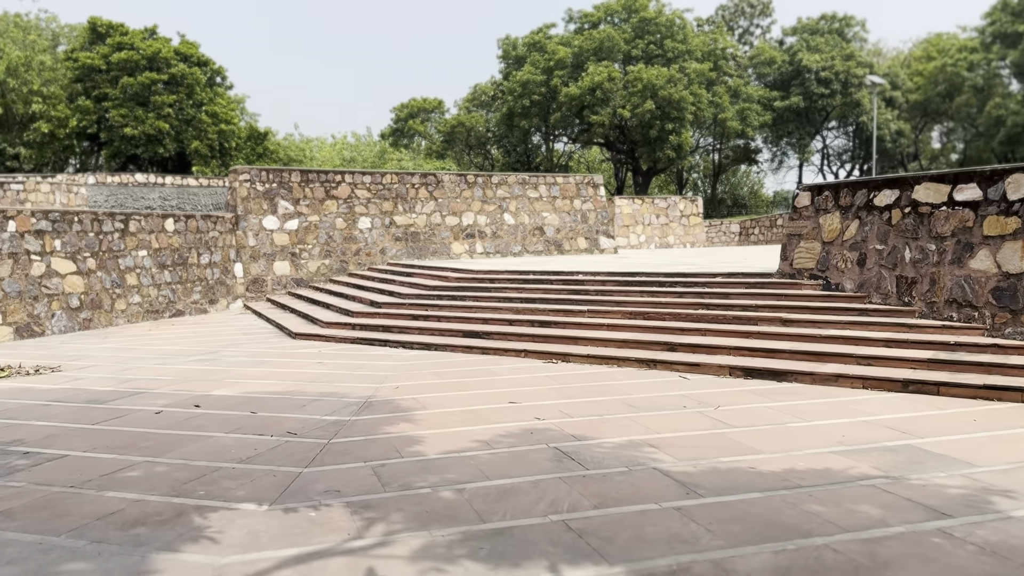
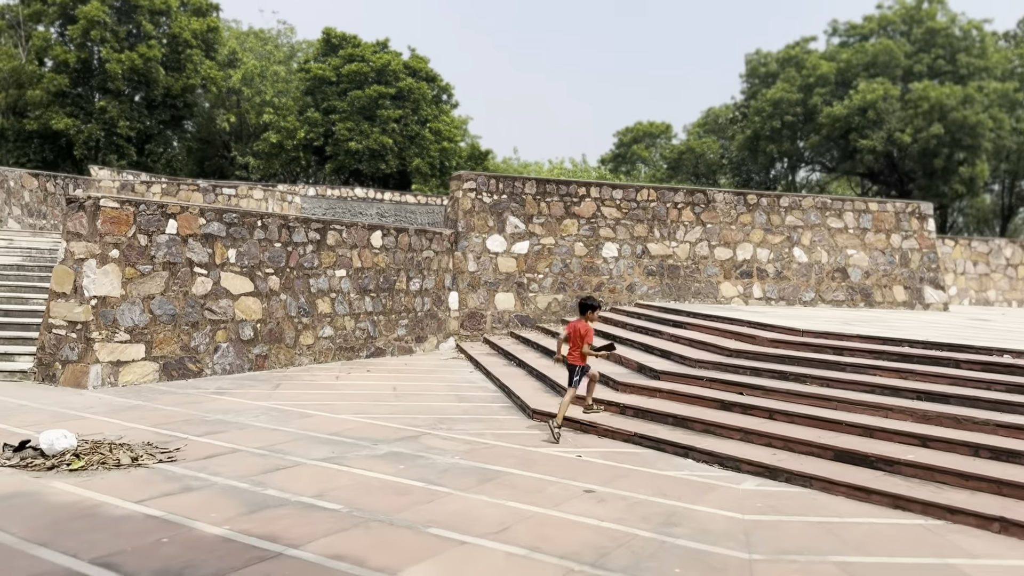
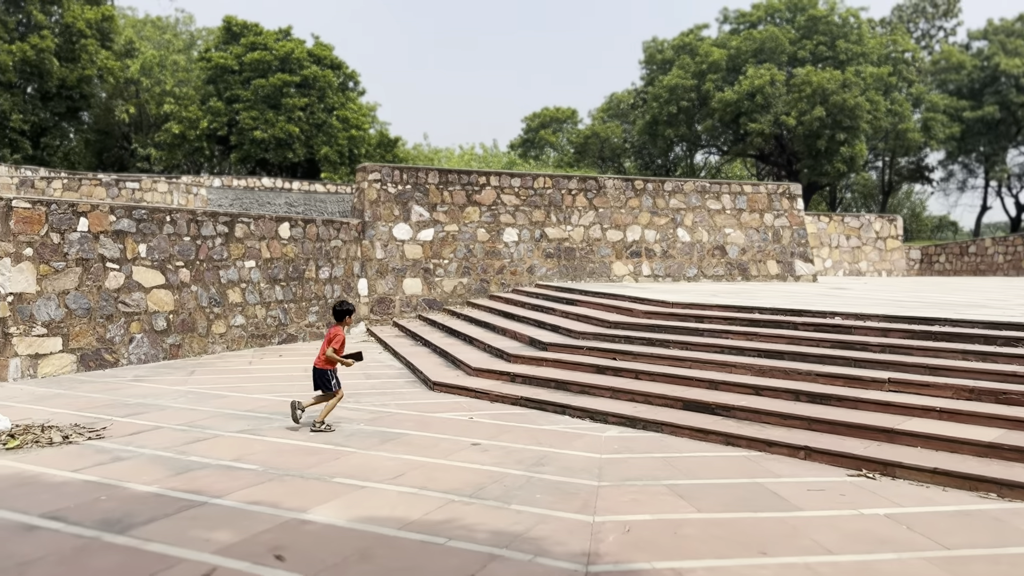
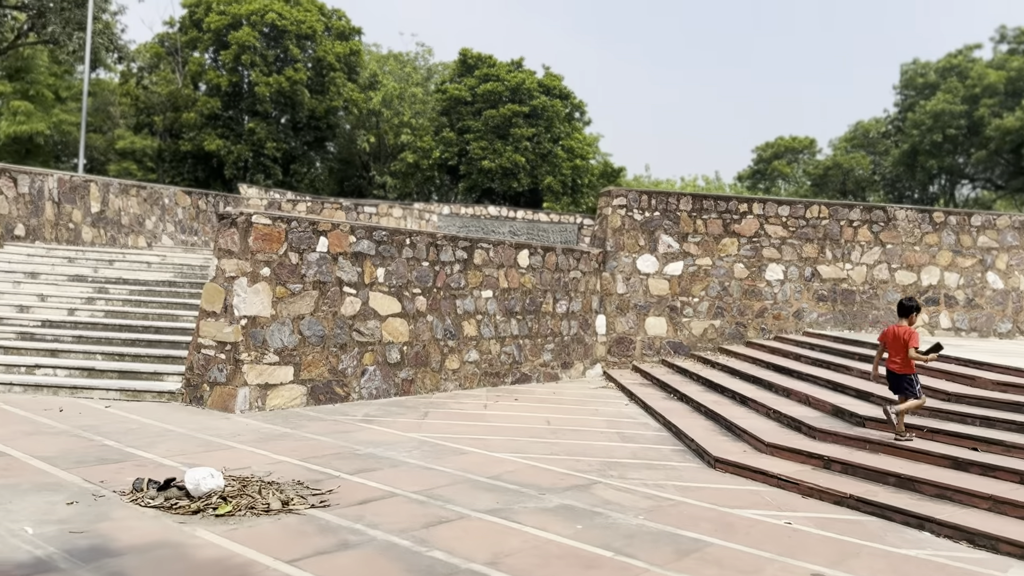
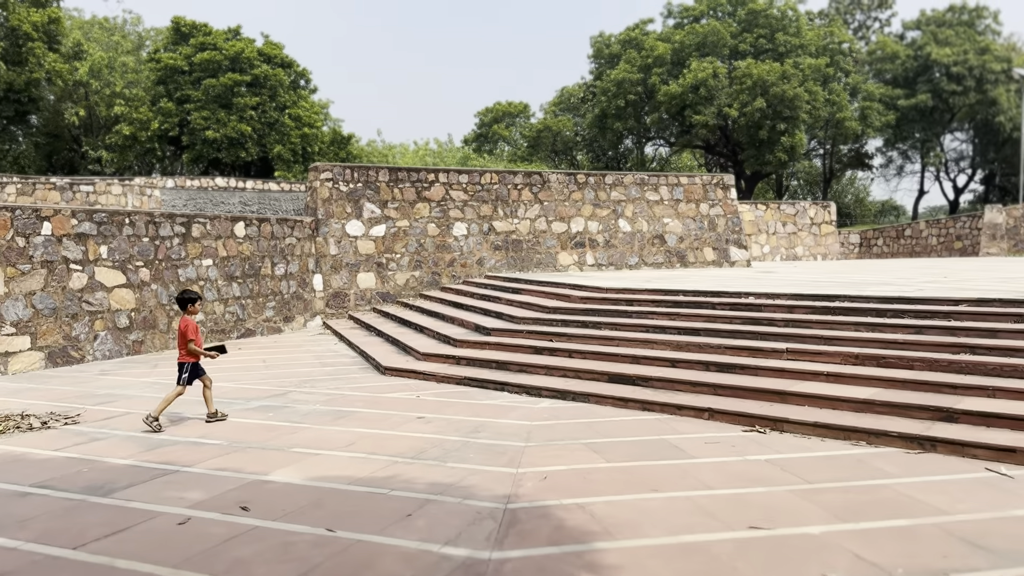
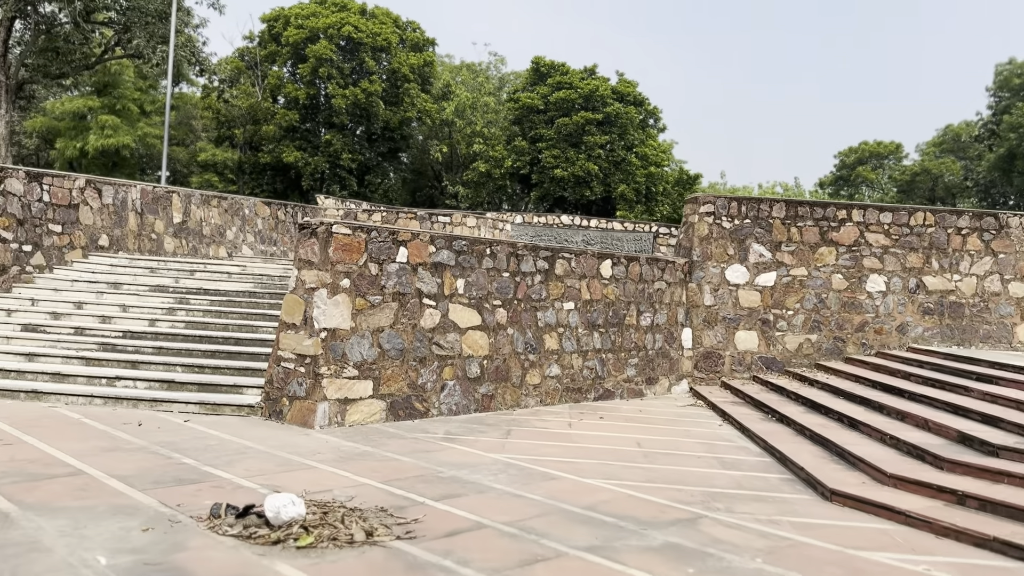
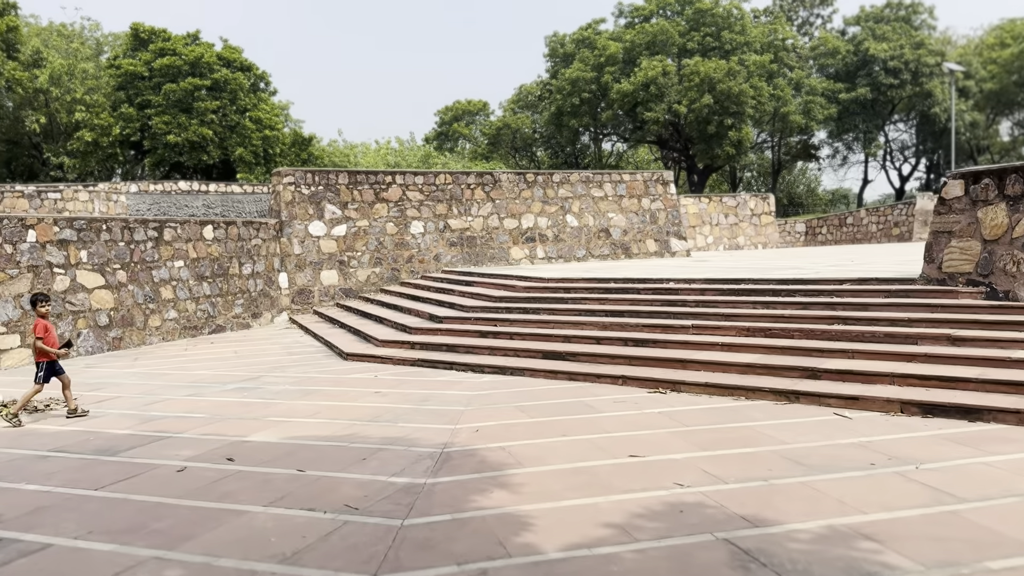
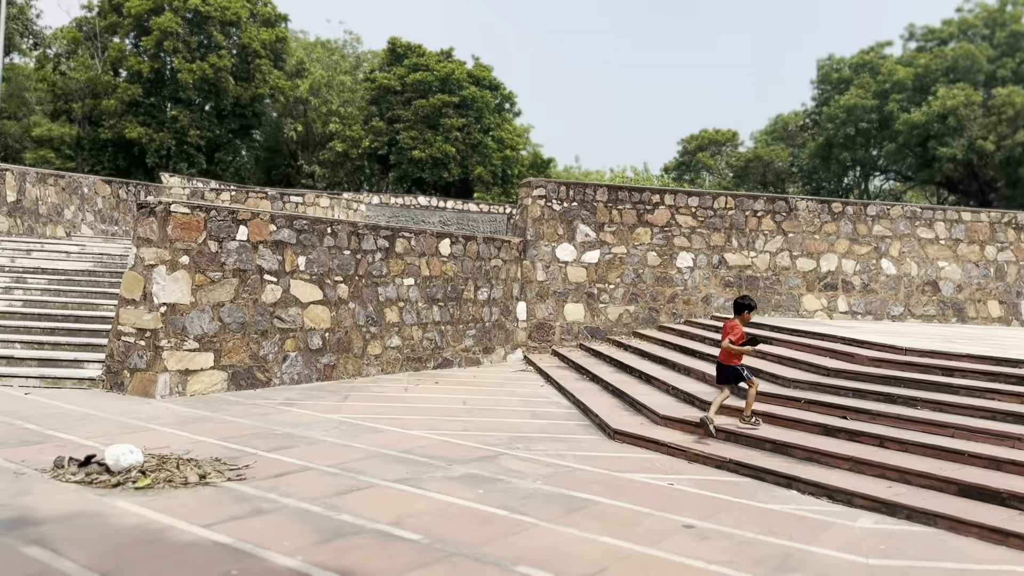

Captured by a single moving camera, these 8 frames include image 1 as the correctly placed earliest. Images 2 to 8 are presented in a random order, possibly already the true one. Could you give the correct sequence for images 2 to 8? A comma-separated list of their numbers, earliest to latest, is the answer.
7, 5, 3, 2, 8, 4, 6
